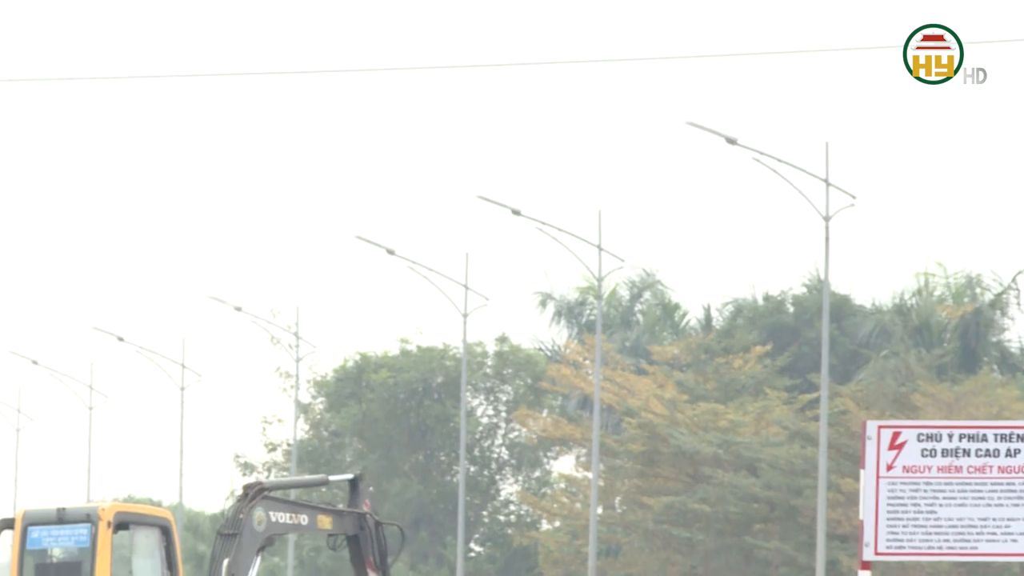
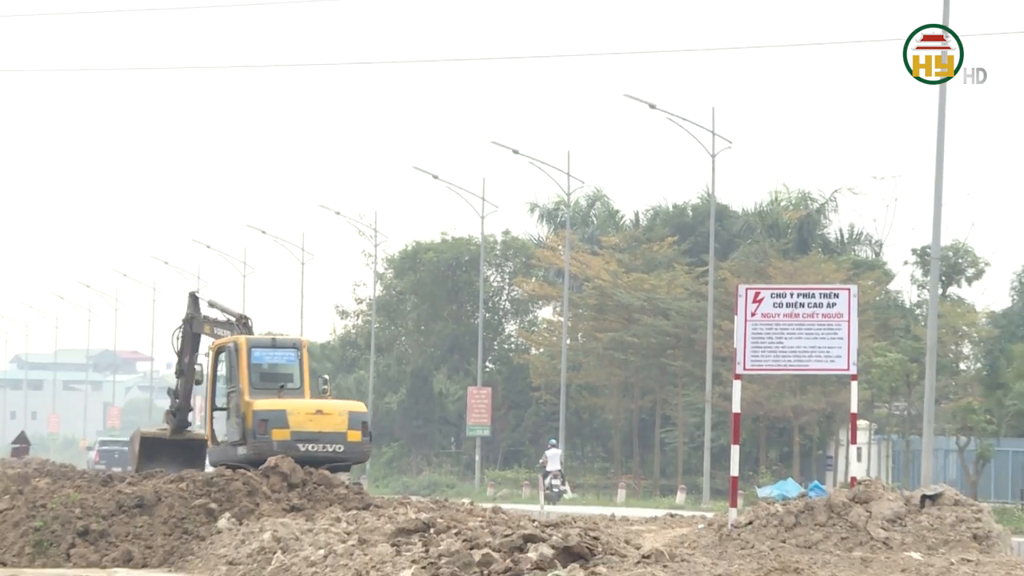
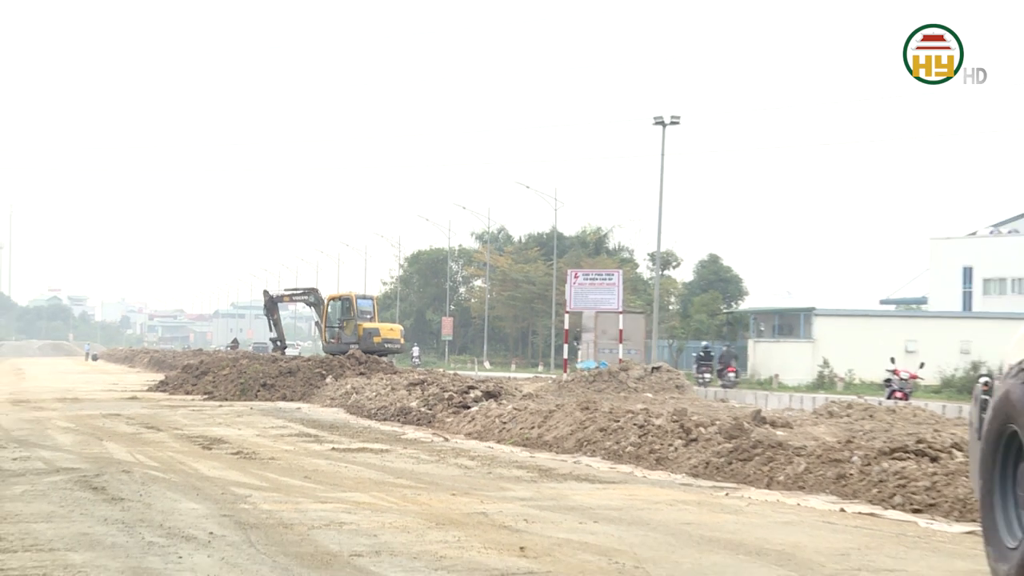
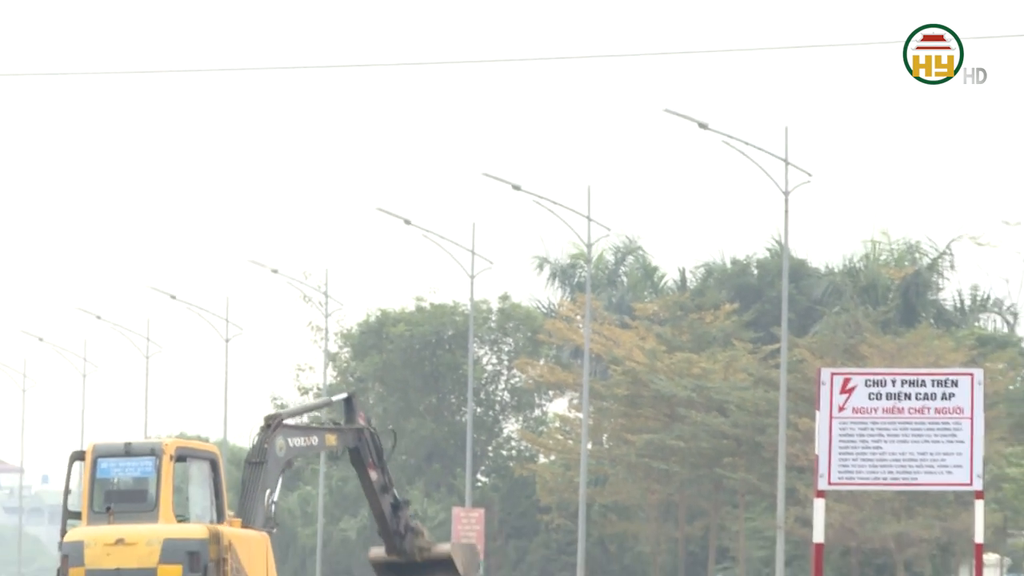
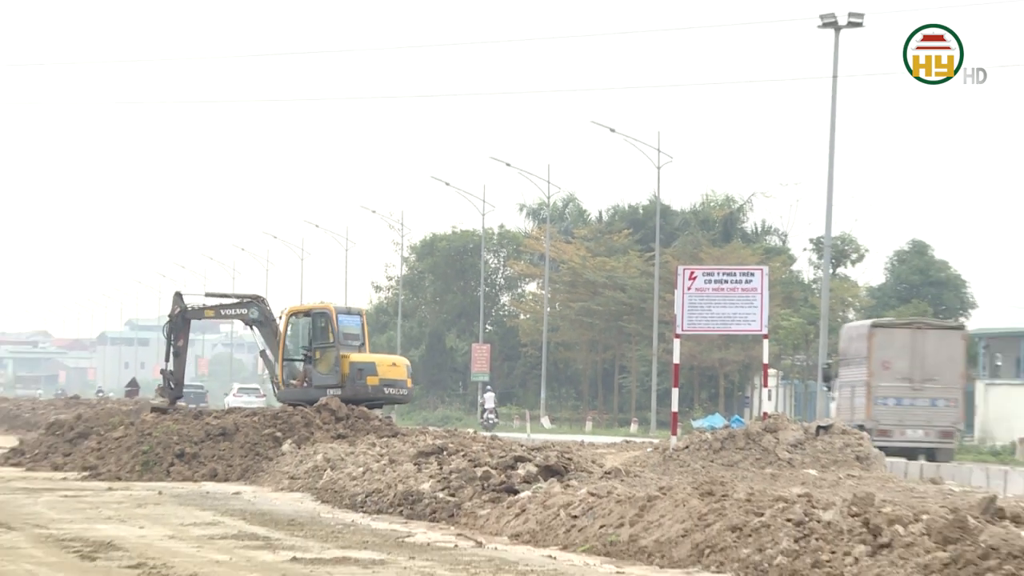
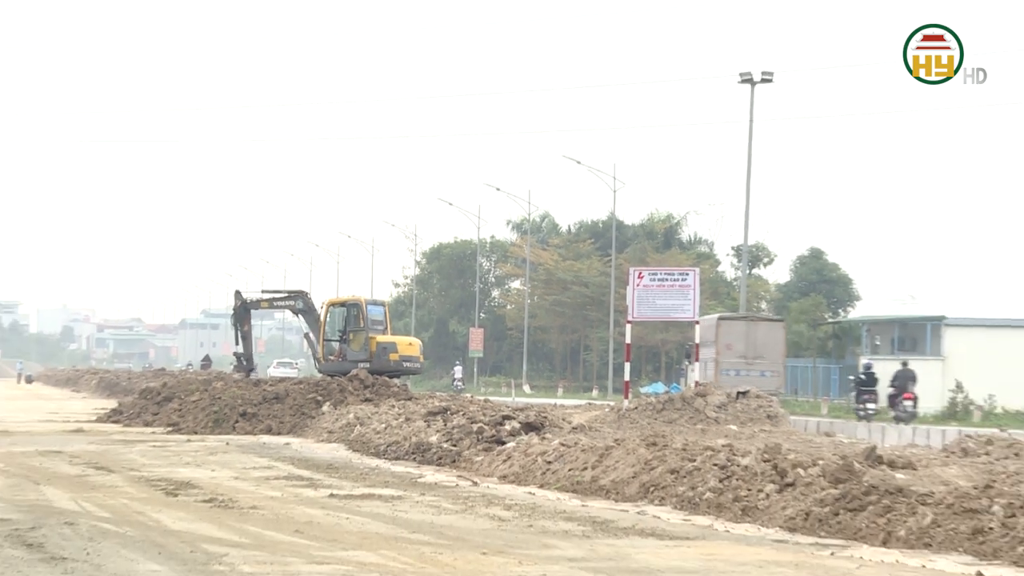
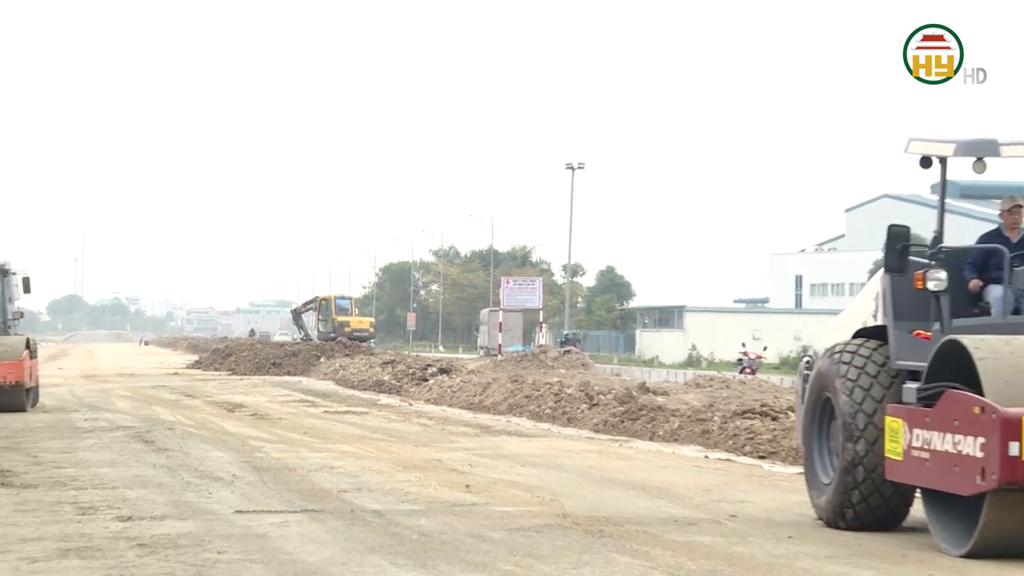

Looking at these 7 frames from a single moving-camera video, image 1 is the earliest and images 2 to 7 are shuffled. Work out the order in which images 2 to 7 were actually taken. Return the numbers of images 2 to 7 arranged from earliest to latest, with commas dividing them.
4, 2, 5, 6, 3, 7
